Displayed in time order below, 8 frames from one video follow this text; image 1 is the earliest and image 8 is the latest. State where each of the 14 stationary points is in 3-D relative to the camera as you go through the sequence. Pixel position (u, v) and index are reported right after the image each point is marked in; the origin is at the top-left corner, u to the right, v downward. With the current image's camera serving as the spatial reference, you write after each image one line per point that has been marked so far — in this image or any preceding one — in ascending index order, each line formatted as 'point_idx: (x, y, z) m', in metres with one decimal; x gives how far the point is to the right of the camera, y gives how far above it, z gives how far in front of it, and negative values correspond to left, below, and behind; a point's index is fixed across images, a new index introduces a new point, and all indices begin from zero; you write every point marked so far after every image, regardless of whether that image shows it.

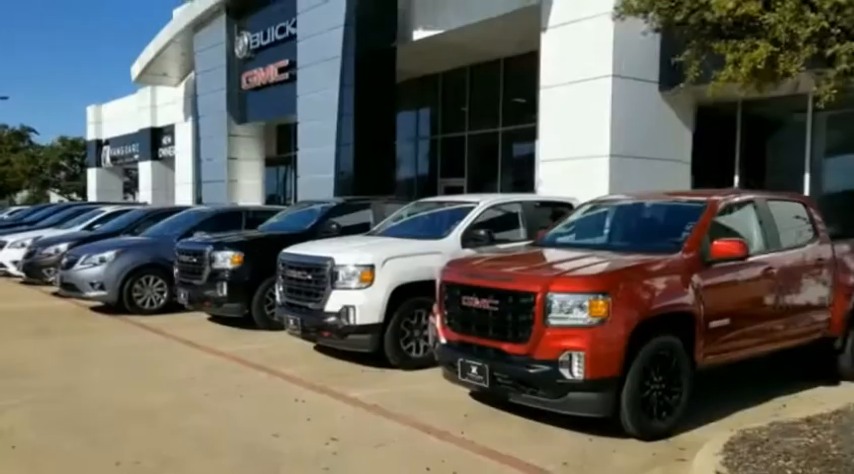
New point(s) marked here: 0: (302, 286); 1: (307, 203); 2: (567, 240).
0: (-1.4, -0.5, +7.9) m
1: (-2.0, +0.6, +12.2) m
2: (+1.4, 0.0, +7.1) m
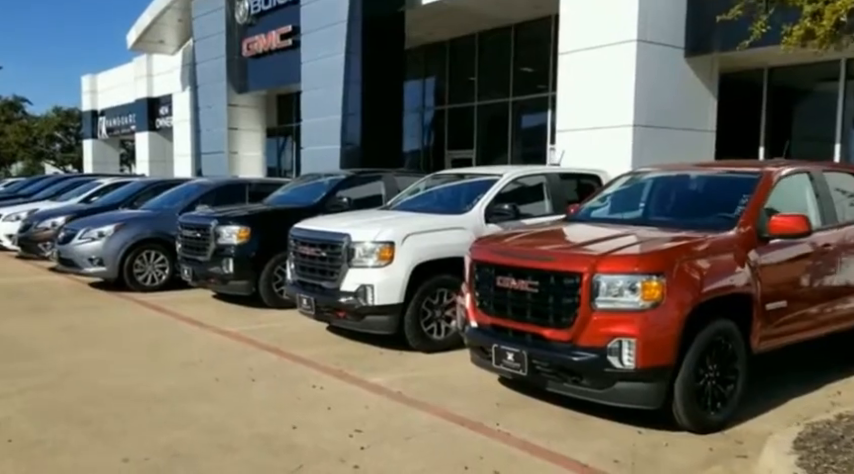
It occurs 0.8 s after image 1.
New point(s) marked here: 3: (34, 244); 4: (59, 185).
0: (-1.1, -0.3, +7.4) m
1: (-1.8, +1.0, +11.7) m
2: (+1.6, +0.2, +6.6) m
3: (-7.3, -0.1, +13.5) m
4: (-10.0, +1.4, +19.8) m
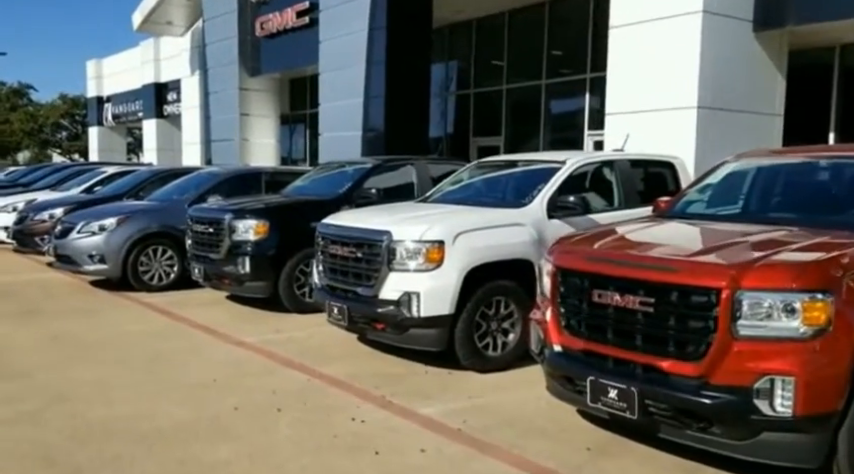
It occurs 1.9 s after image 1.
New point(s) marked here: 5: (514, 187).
0: (-0.7, -0.2, +6.3) m
1: (-1.3, +1.1, +10.6) m
2: (+2.0, +0.2, +5.5) m
3: (-6.8, 0.0, +12.5) m
4: (-9.4, +1.6, +18.8) m
5: (+0.8, +0.5, +6.9) m
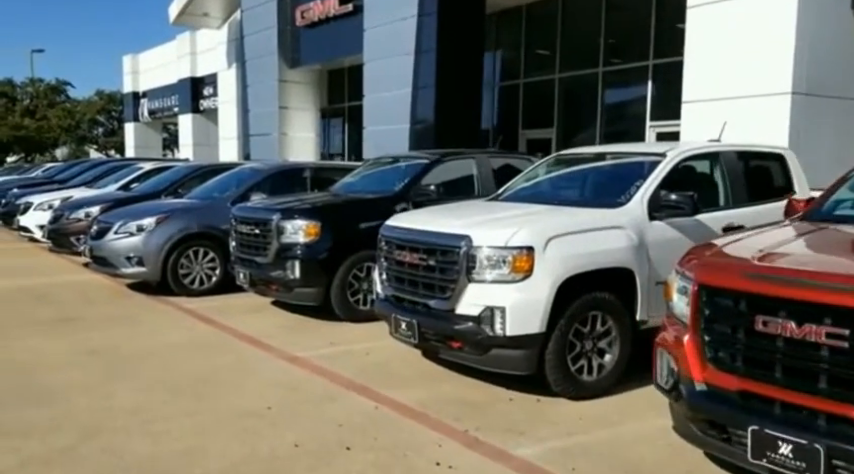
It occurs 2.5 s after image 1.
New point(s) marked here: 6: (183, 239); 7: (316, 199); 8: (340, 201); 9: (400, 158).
0: (-0.1, -0.3, +5.5) m
1: (-0.5, +1.1, +9.8) m
2: (+2.6, +0.2, +4.5) m
3: (-5.9, 0.0, +11.9) m
4: (-8.3, +1.7, +18.3) m
5: (+1.5, +0.4, +6.0) m
6: (-3.1, 0.0, +9.4) m
7: (-1.3, +0.5, +8.7) m
8: (-1.0, +0.4, +8.1) m
9: (-0.3, +1.0, +9.5) m
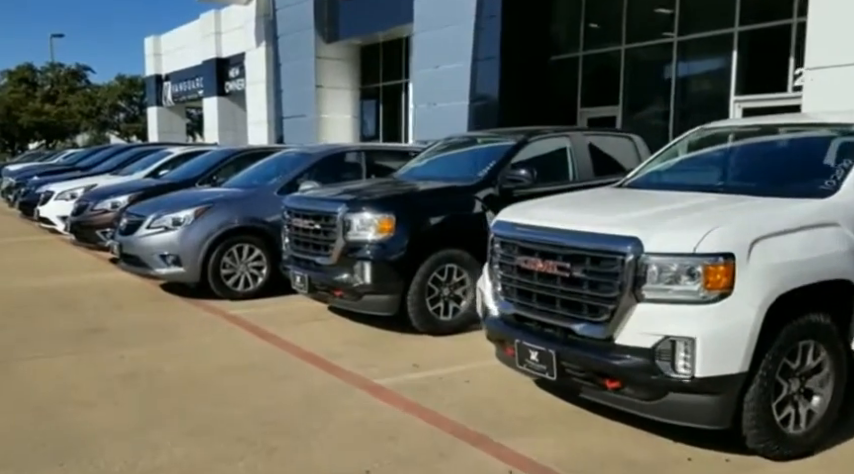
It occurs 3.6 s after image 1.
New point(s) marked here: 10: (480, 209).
0: (+0.7, -0.3, +4.1) m
1: (+0.4, +1.2, +8.4) m
2: (+3.4, +0.2, +3.1) m
3: (-4.9, +0.1, +10.7) m
4: (-7.2, +1.9, +17.1) m
5: (+2.3, +0.5, +4.6) m
6: (-2.3, 0.0, +8.1) m
7: (-0.5, +0.5, +7.4) m
8: (-0.1, +0.5, +6.8) m
9: (+0.6, +1.1, +8.1) m
10: (+0.4, +0.3, +6.7) m
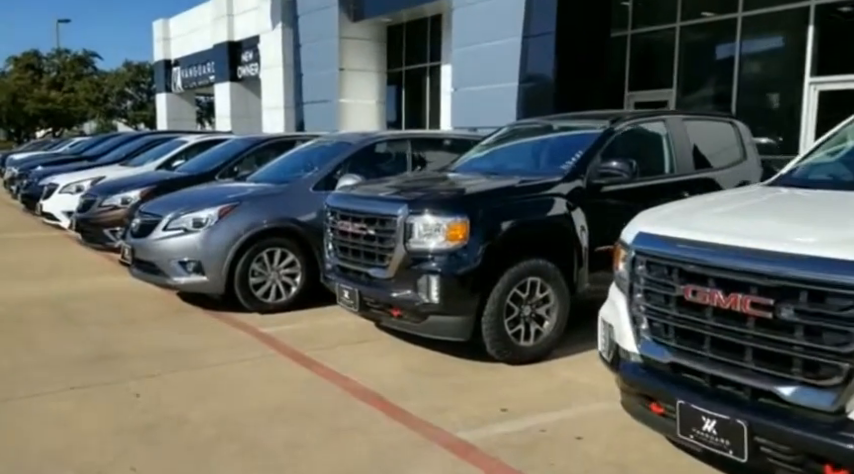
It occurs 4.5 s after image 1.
0: (+1.3, -0.4, +3.0) m
1: (+1.0, +1.1, +7.2) m
2: (+3.9, 0.0, +1.9) m
3: (-4.3, +0.1, +9.6) m
4: (-6.5, +2.0, +16.0) m
5: (+2.8, +0.4, +3.4) m
6: (-1.7, 0.0, +6.9) m
7: (+0.1, +0.5, +6.2) m
8: (+0.5, +0.4, +5.6) m
9: (+1.2, +1.1, +7.0) m
10: (+1.0, +0.2, +5.5) m
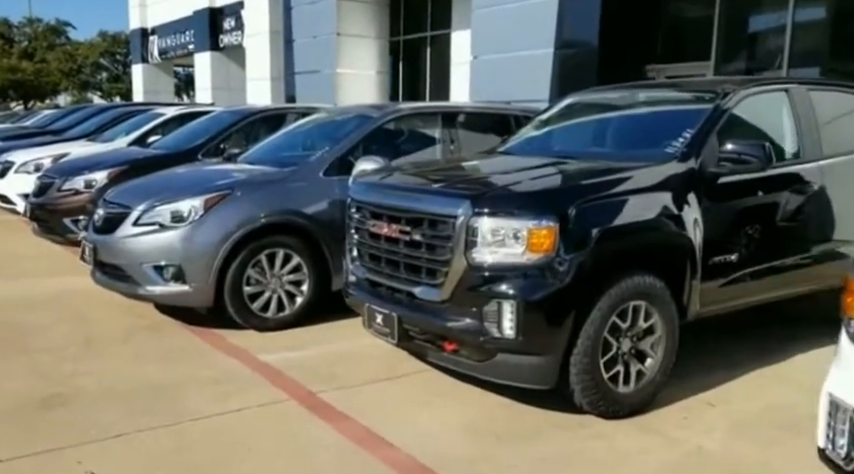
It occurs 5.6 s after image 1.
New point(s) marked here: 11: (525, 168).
0: (+1.7, -0.5, +1.6) m
1: (+1.3, +1.1, +5.8) m
2: (+4.4, -0.1, +0.6) m
3: (-4.1, +0.2, +8.1) m
4: (-6.4, +2.3, +14.3) m
5: (+3.2, +0.2, +2.0) m
6: (-1.3, 0.0, +5.5) m
7: (+0.5, +0.4, +4.8) m
8: (+0.8, +0.4, +4.2) m
9: (+1.5, +1.1, +5.5) m
10: (+1.4, +0.2, +4.1) m
11: (+0.6, +0.4, +4.7) m
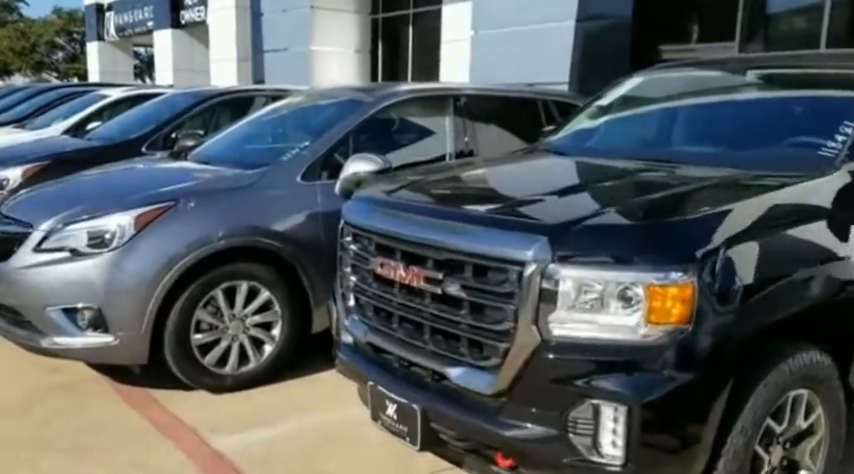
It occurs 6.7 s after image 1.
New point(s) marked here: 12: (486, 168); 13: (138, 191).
0: (+2.0, -0.8, +0.2) m
1: (+1.4, +1.0, +4.4) m
2: (+4.7, -0.4, -0.7) m
3: (-4.1, +0.1, +6.4) m
4: (-6.6, +2.4, +12.5) m
5: (+3.5, 0.0, +0.7) m
6: (-1.2, -0.1, +3.9) m
7: (+0.6, +0.3, +3.3) m
8: (+1.0, +0.2, +2.7) m
9: (+1.6, +0.9, +4.1) m
10: (+1.5, 0.0, +2.7) m
11: (+0.7, +0.3, +3.3) m
12: (+0.3, +0.3, +3.6) m
13: (-1.7, +0.3, +4.1) m
